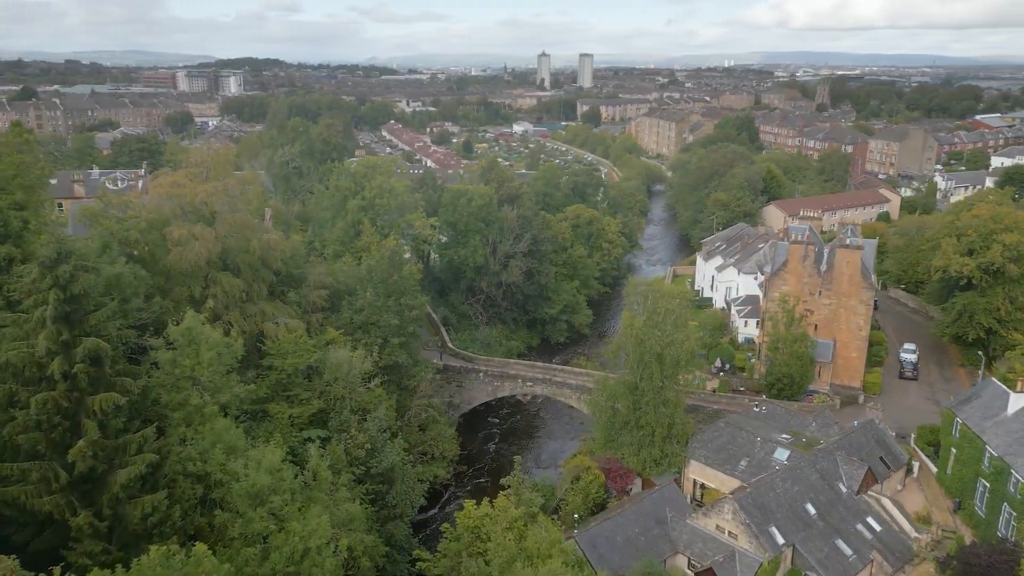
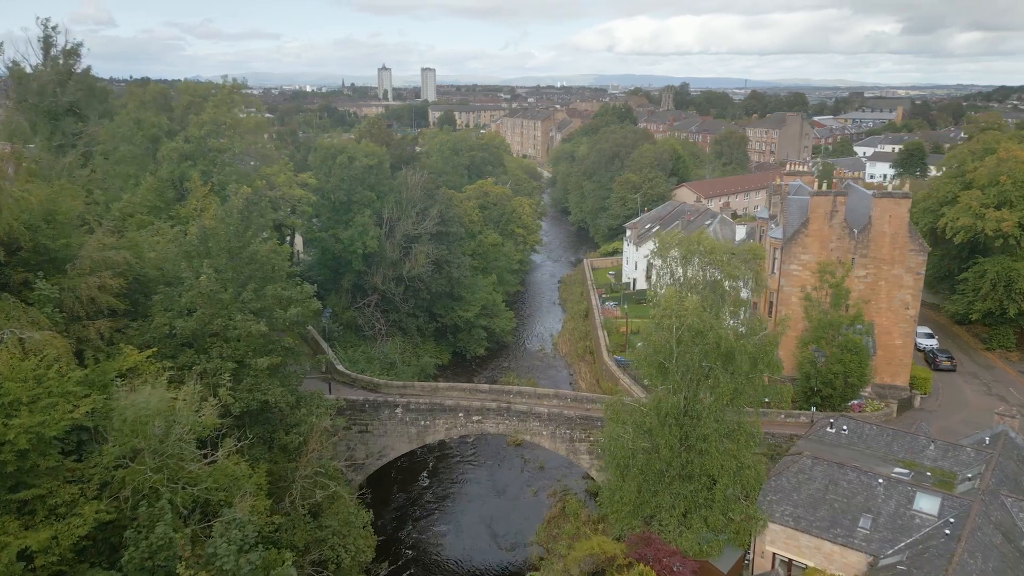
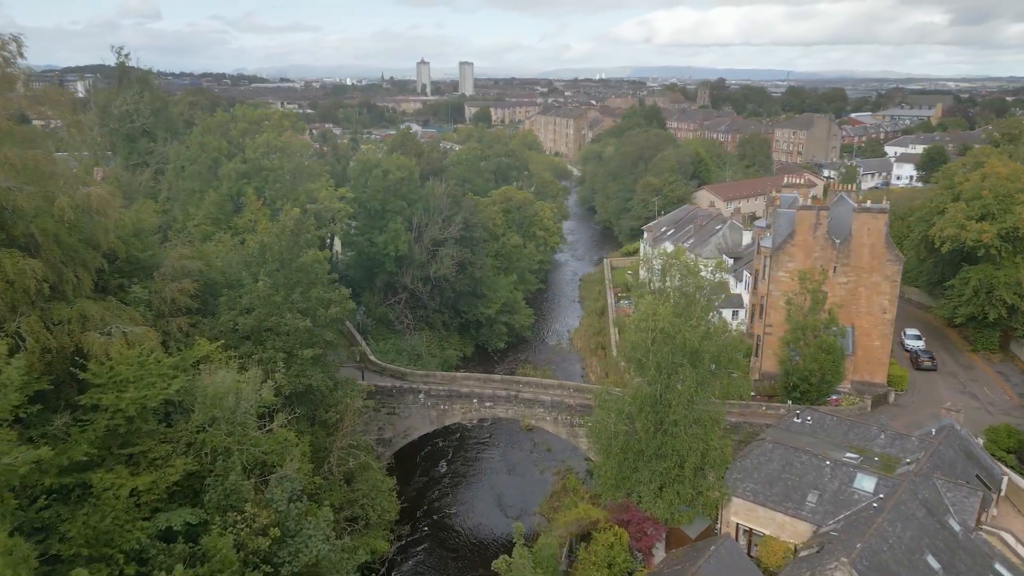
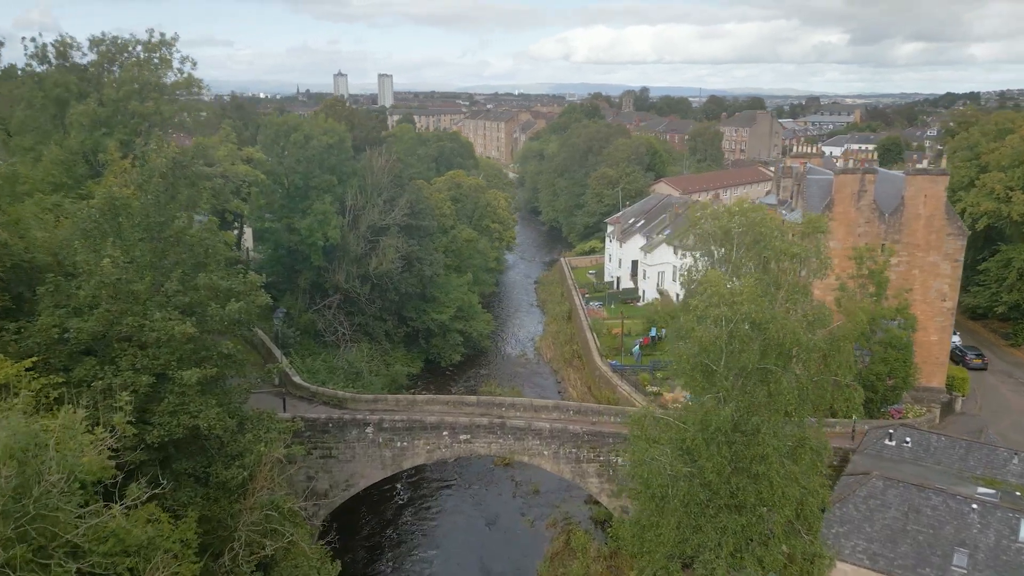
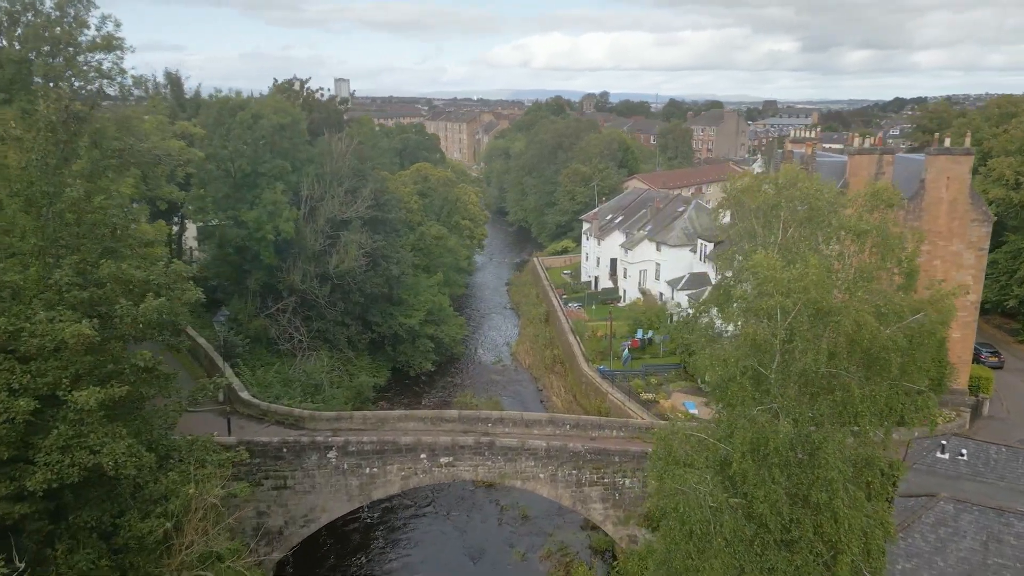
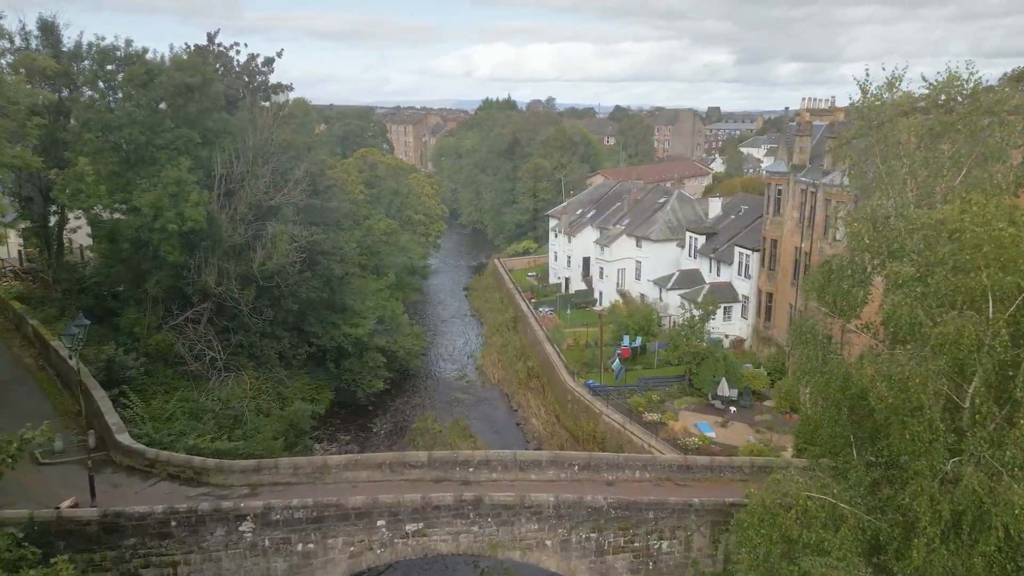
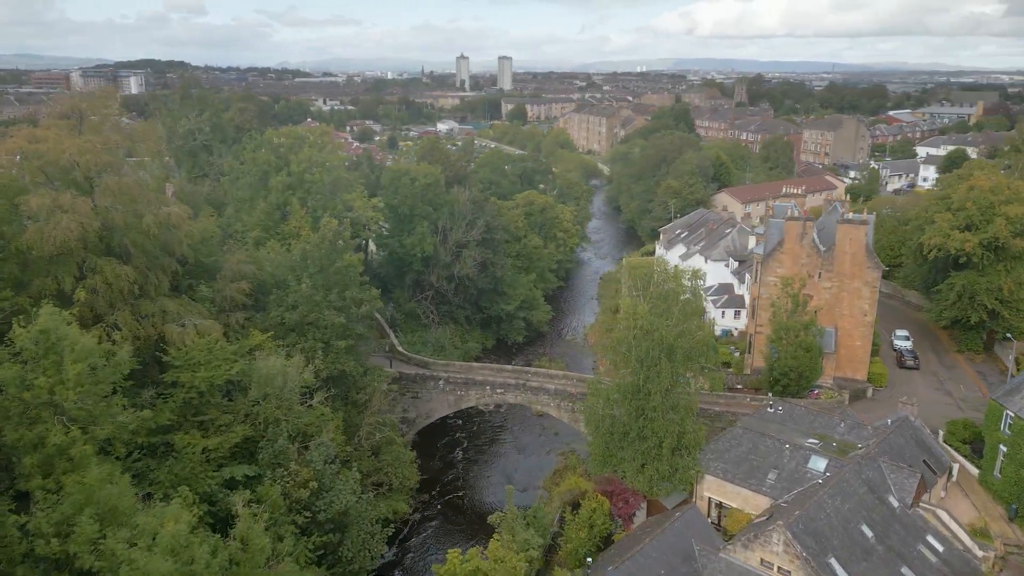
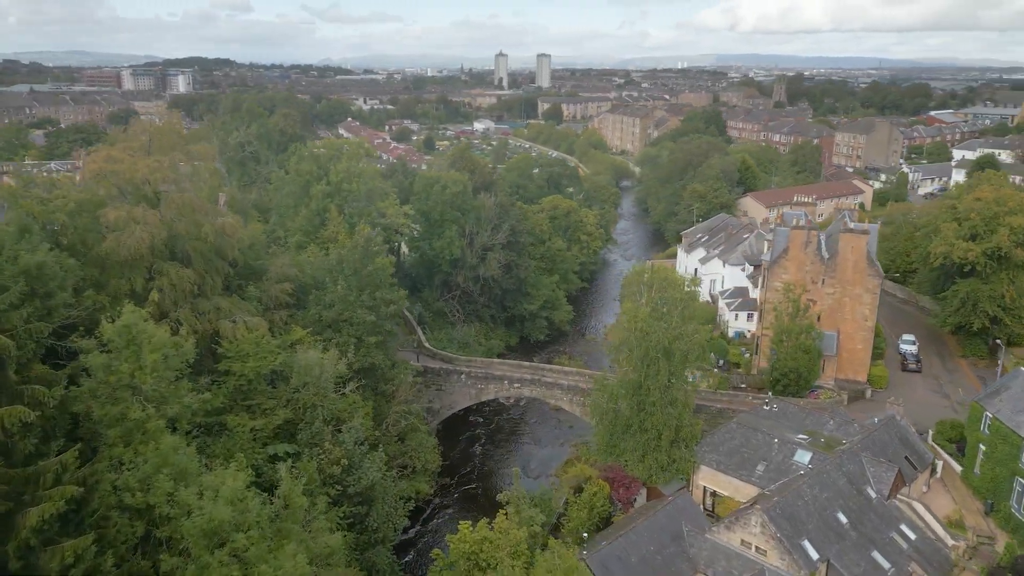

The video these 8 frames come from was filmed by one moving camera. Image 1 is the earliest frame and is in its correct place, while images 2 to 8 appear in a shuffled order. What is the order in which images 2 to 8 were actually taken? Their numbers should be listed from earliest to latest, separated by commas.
8, 7, 3, 2, 4, 5, 6
